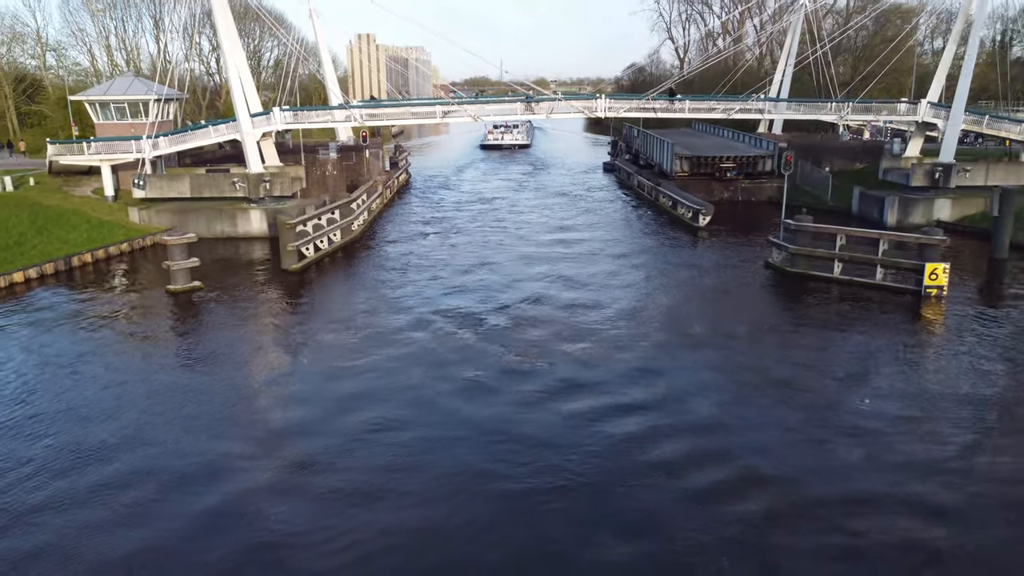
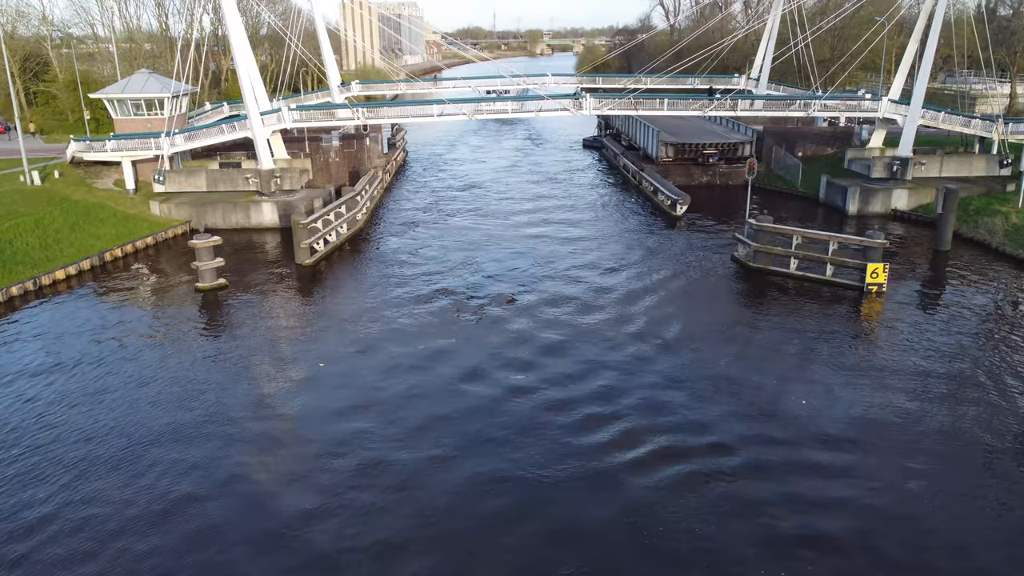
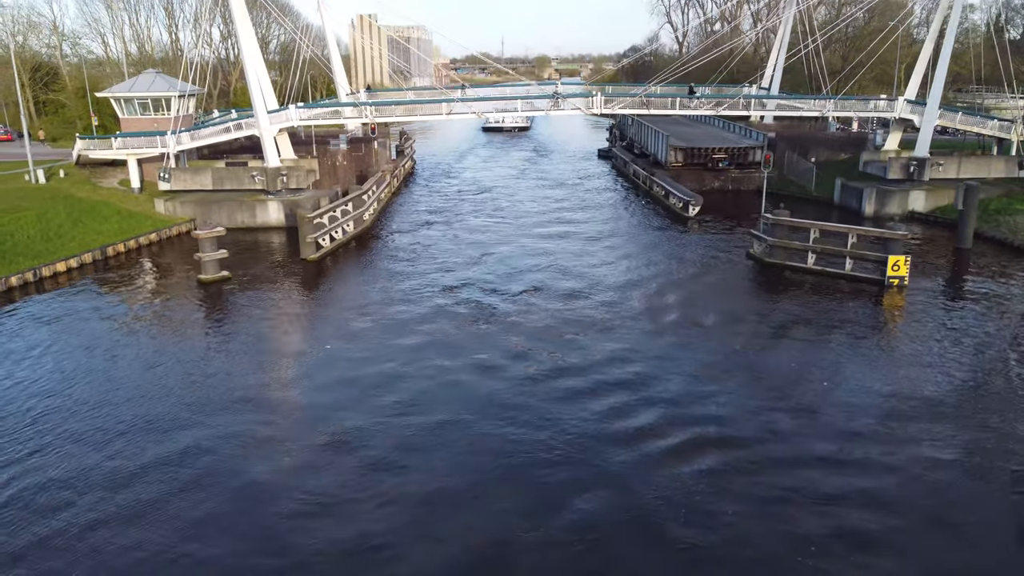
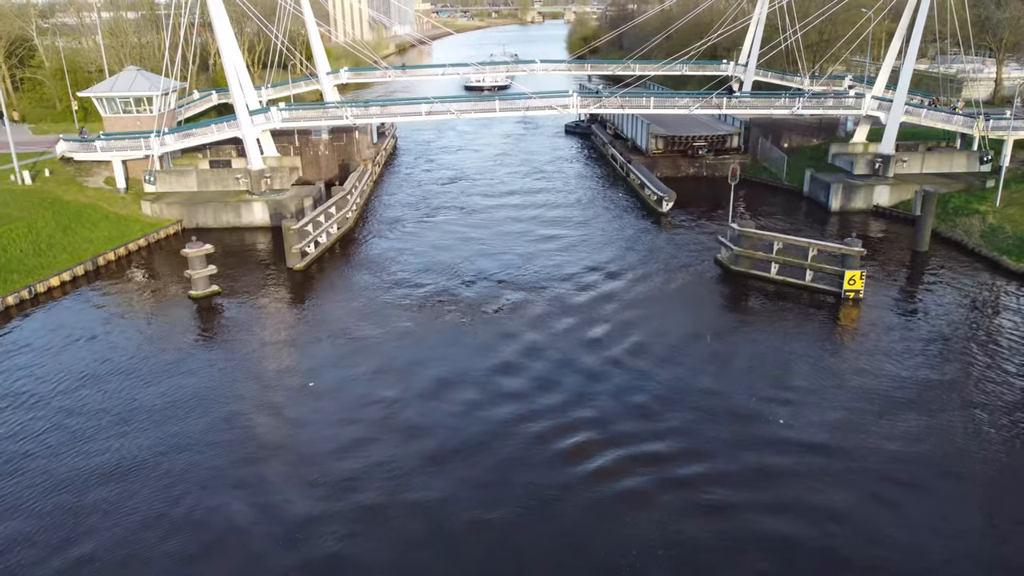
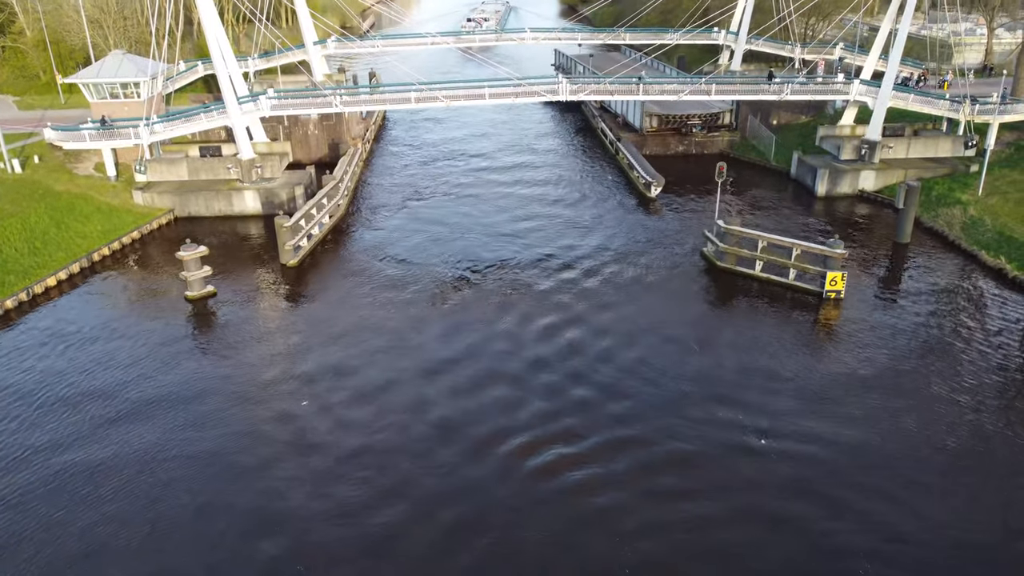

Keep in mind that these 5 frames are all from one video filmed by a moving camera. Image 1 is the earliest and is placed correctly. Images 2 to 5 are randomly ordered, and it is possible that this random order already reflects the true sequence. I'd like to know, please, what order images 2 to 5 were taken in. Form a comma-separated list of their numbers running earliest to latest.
3, 2, 4, 5
